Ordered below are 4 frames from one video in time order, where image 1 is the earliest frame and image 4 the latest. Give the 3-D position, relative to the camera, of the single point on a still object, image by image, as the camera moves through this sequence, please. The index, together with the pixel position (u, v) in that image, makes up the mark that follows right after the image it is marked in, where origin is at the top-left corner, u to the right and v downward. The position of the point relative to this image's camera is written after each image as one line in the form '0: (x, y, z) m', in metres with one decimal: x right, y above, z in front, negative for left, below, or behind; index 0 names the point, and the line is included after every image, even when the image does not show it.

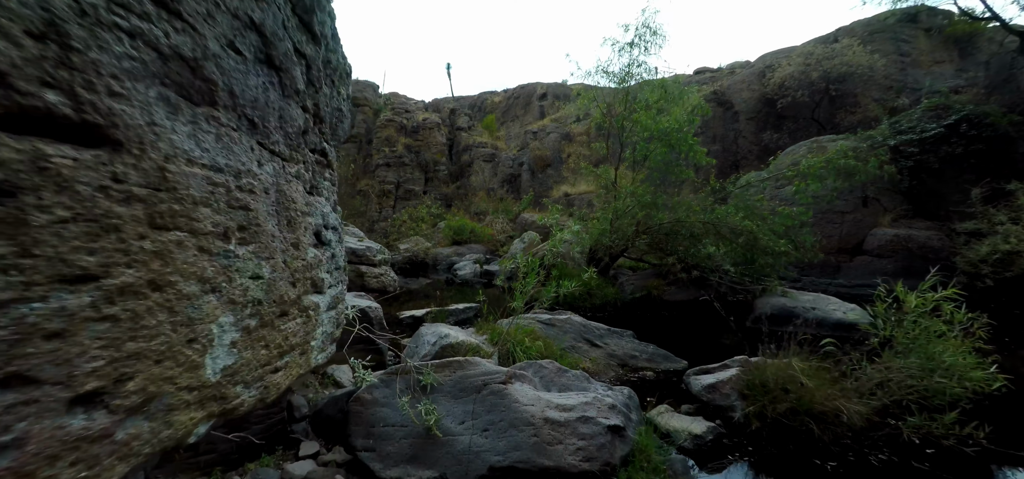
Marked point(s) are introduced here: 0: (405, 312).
0: (-2.0, -1.4, +8.8) m
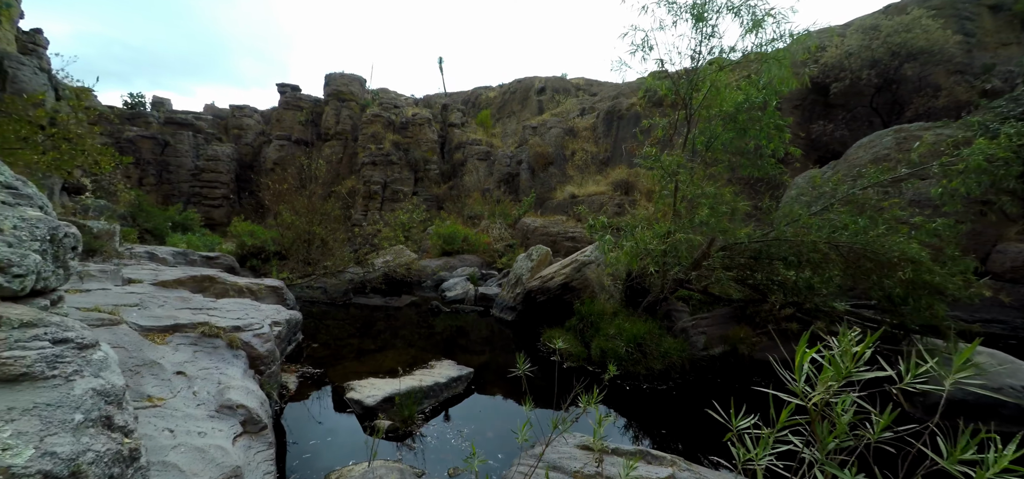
0: (-1.9, -1.8, +5.5) m
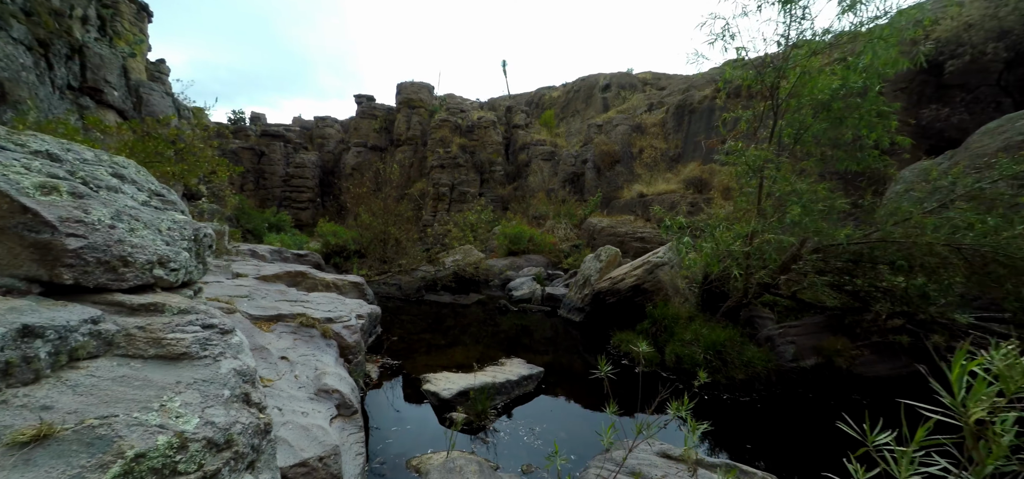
0: (-1.0, -1.8, +5.7) m
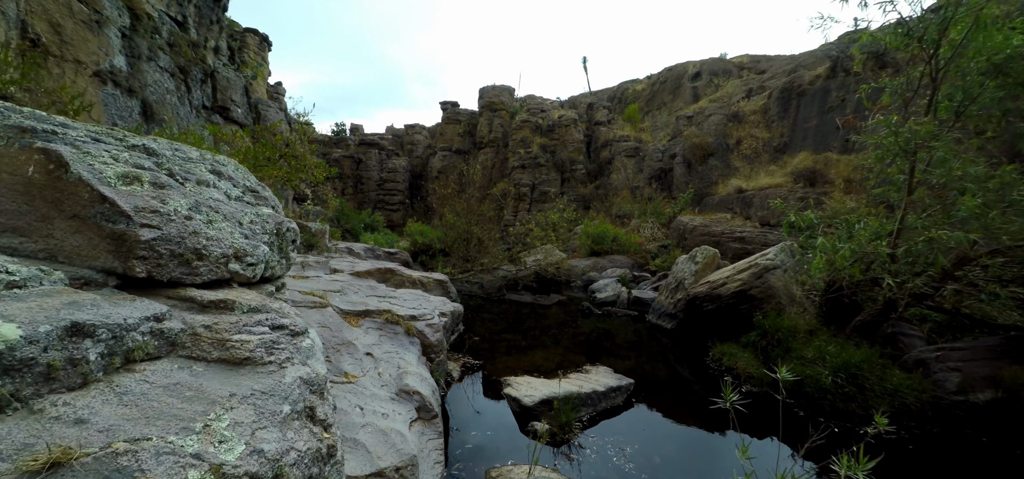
0: (+0.1, -1.8, +5.5) m
